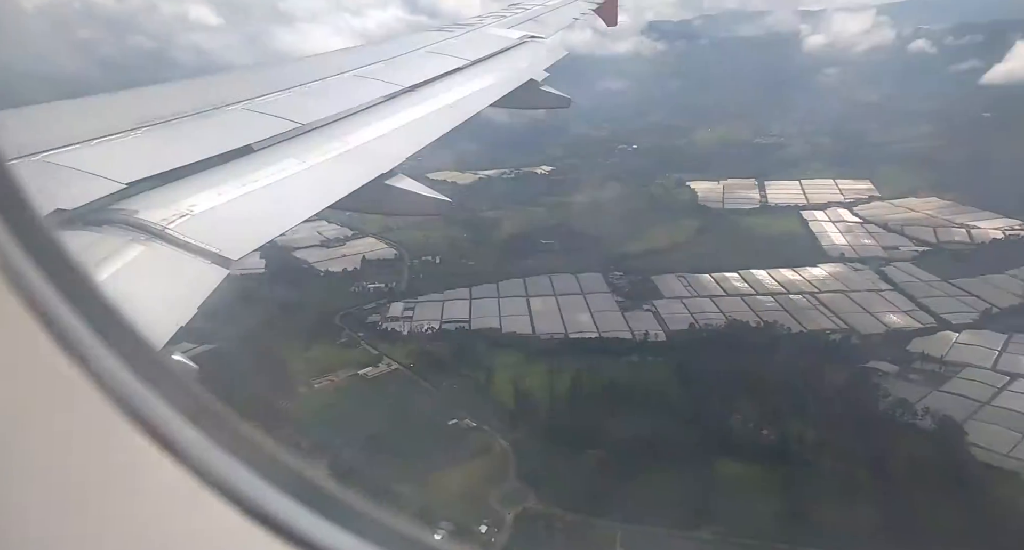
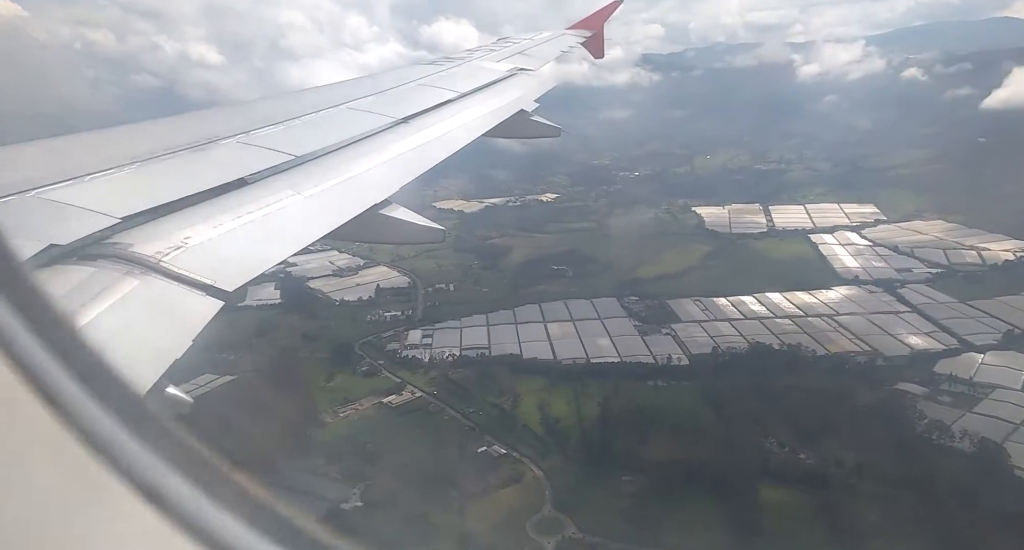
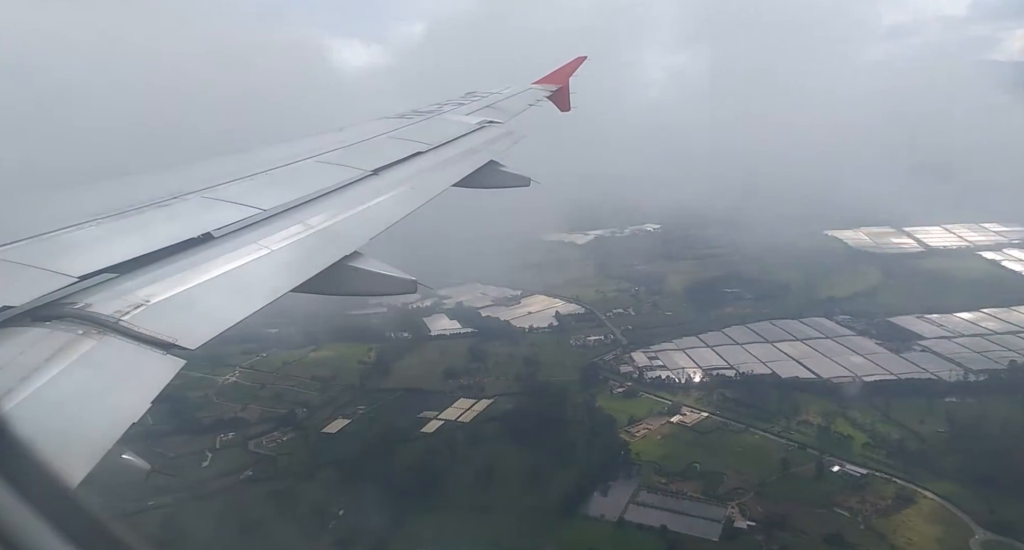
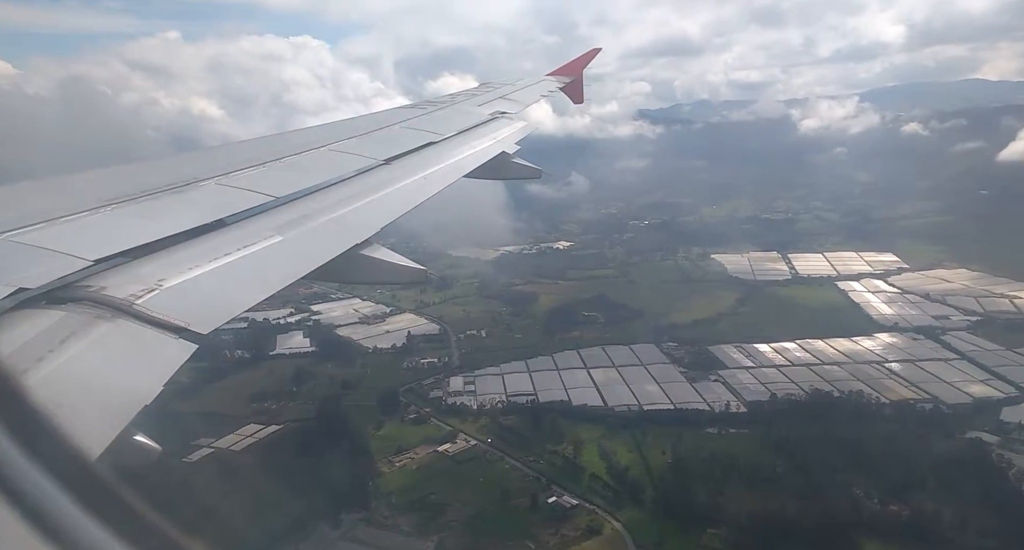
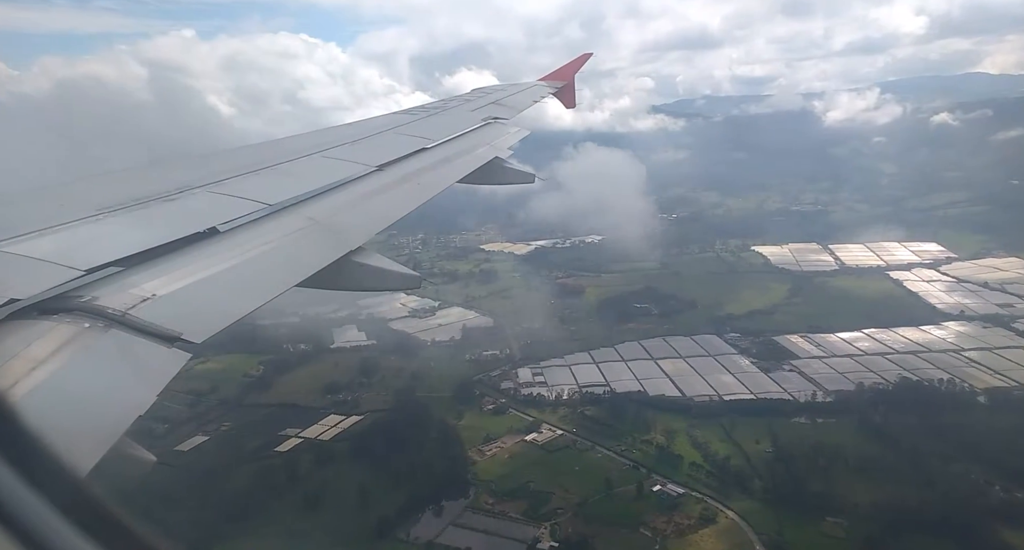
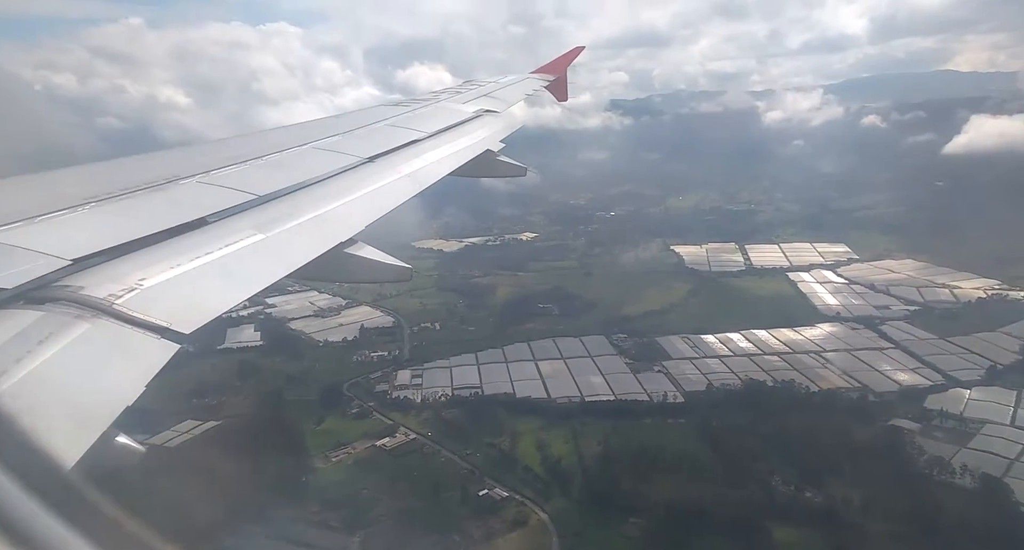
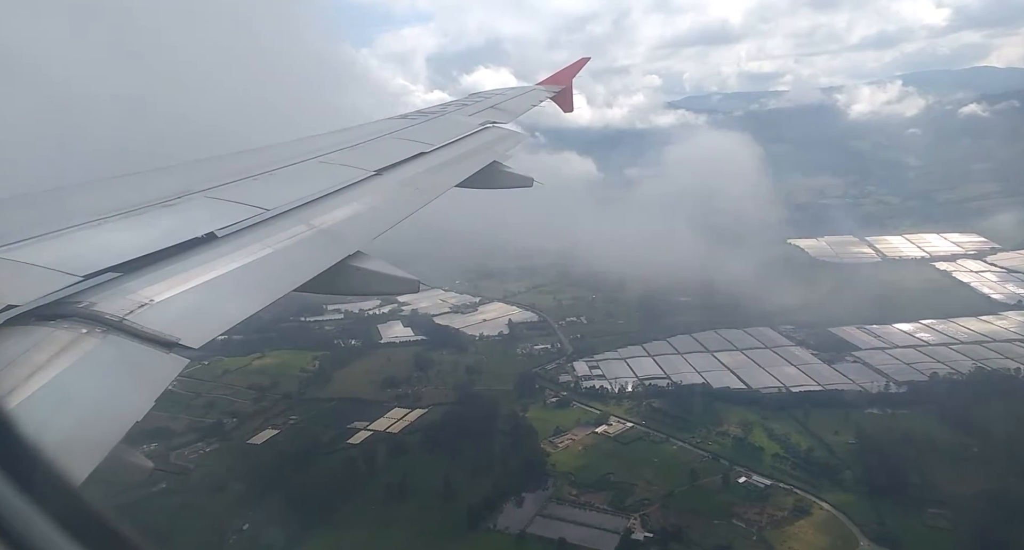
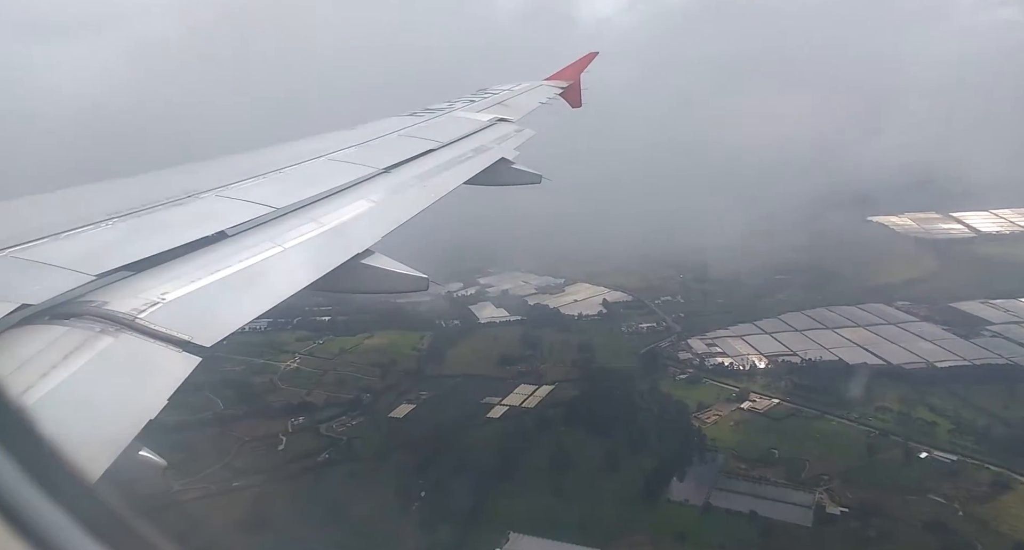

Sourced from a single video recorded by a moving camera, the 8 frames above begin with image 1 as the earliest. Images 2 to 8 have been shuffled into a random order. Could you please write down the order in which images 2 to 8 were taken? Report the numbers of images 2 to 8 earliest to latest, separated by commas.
2, 6, 4, 5, 7, 3, 8
